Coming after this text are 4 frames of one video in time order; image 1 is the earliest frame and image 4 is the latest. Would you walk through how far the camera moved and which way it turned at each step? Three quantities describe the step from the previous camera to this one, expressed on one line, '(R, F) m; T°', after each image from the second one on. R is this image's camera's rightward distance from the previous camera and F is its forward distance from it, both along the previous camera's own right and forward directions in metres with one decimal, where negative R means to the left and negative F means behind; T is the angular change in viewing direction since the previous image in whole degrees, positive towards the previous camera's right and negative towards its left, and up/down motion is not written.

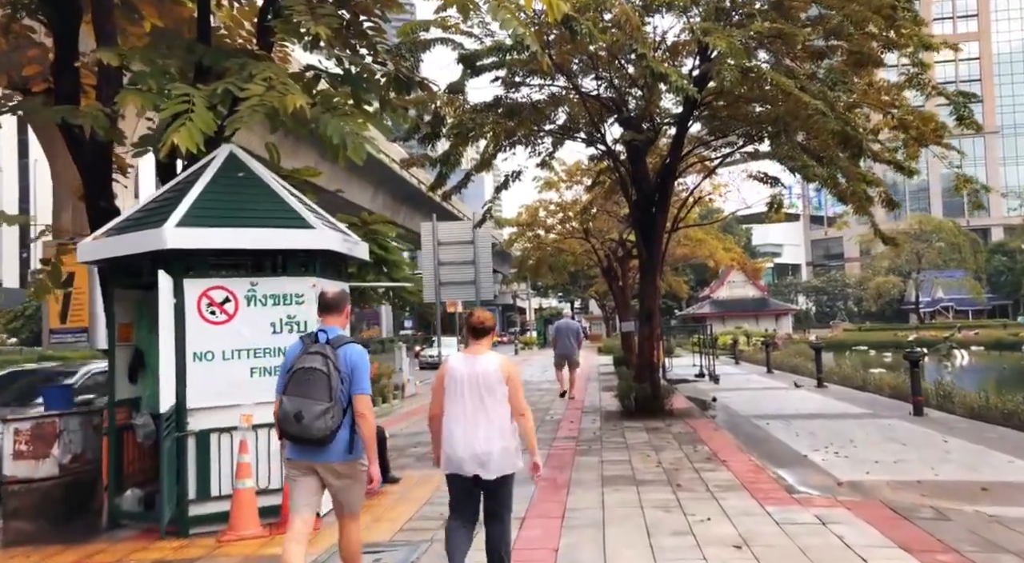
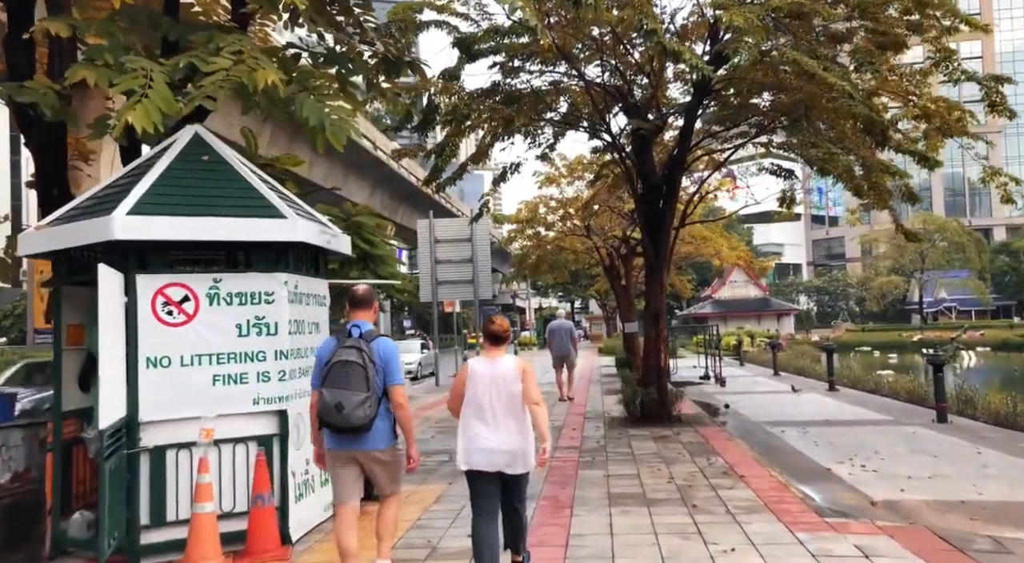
(0.0, +0.7) m; 0°
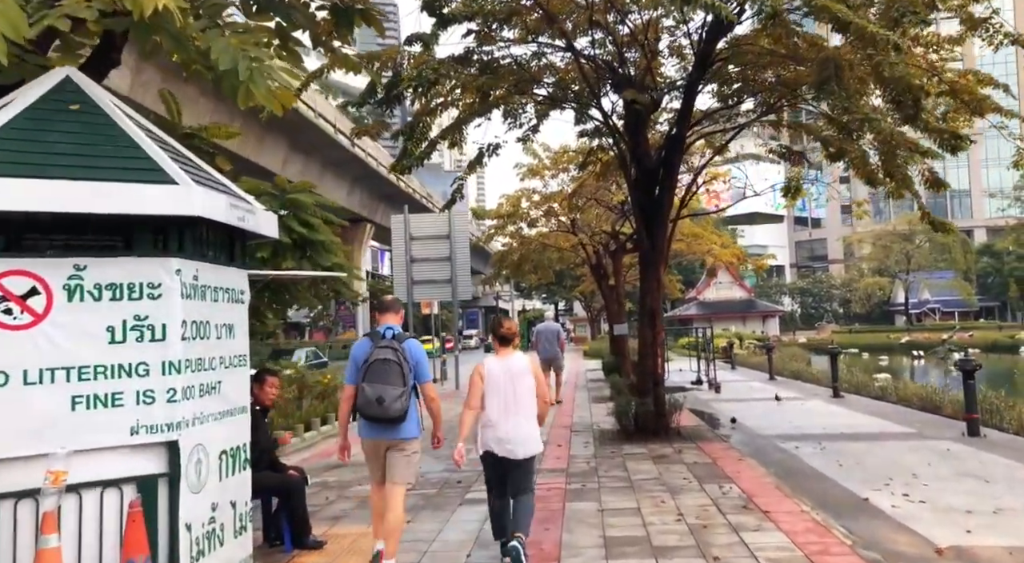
(+0.1, +1.5) m; +1°
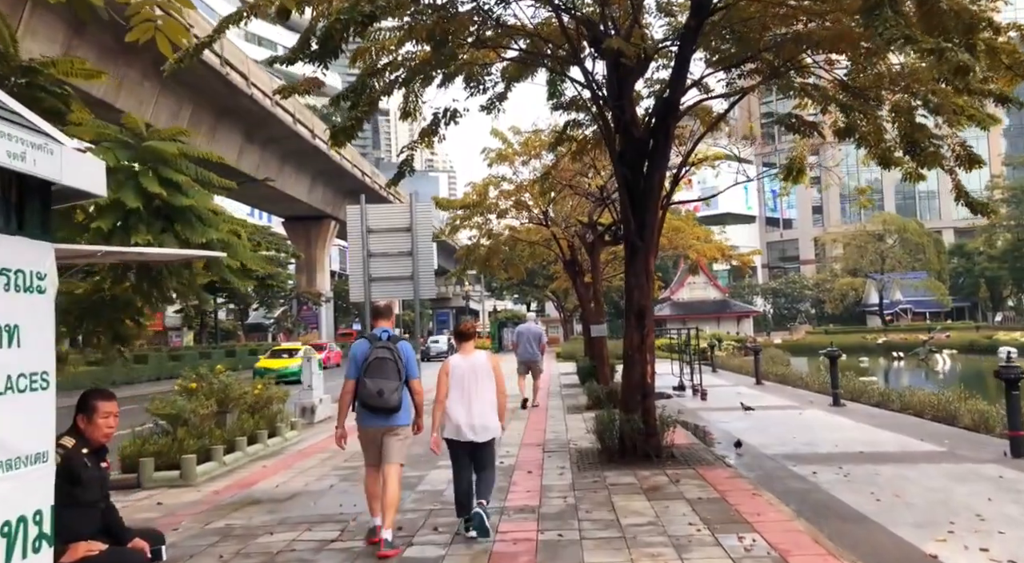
(+0.1, +1.8) m; +2°
